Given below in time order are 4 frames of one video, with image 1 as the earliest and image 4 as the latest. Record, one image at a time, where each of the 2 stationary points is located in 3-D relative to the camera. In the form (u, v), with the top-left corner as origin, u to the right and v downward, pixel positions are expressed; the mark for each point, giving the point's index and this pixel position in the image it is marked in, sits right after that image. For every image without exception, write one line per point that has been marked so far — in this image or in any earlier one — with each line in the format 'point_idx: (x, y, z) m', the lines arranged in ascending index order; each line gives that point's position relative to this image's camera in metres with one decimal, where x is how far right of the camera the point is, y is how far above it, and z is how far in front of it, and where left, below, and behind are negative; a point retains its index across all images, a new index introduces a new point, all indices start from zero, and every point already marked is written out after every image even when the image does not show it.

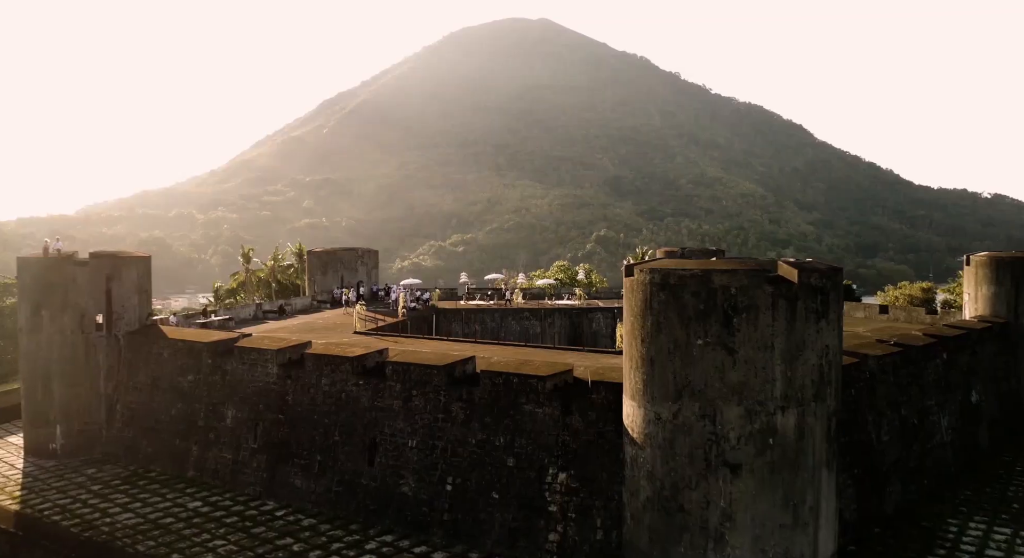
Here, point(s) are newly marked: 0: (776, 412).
0: (+5.6, -2.8, +13.0) m
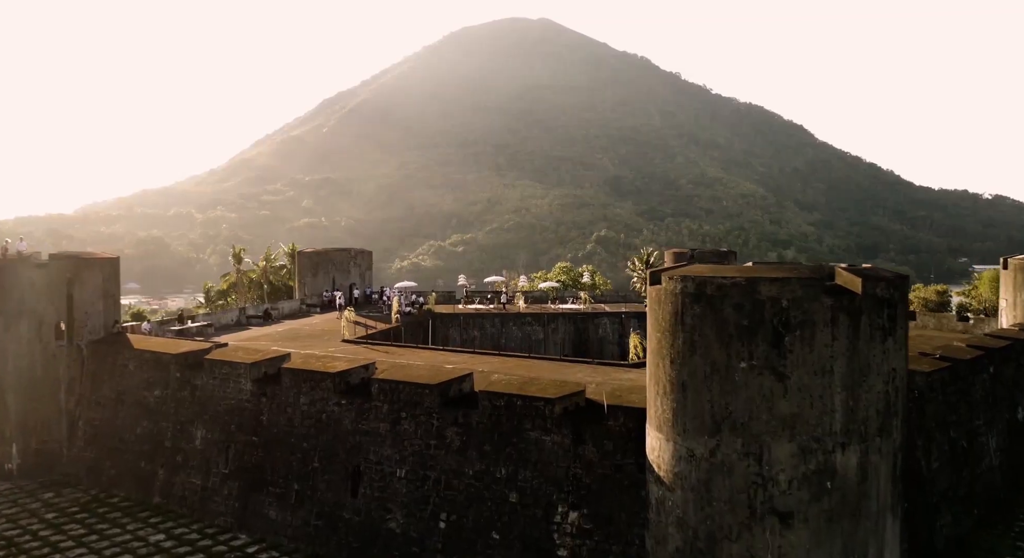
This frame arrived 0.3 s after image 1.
0: (+5.7, -3.0, +10.7) m
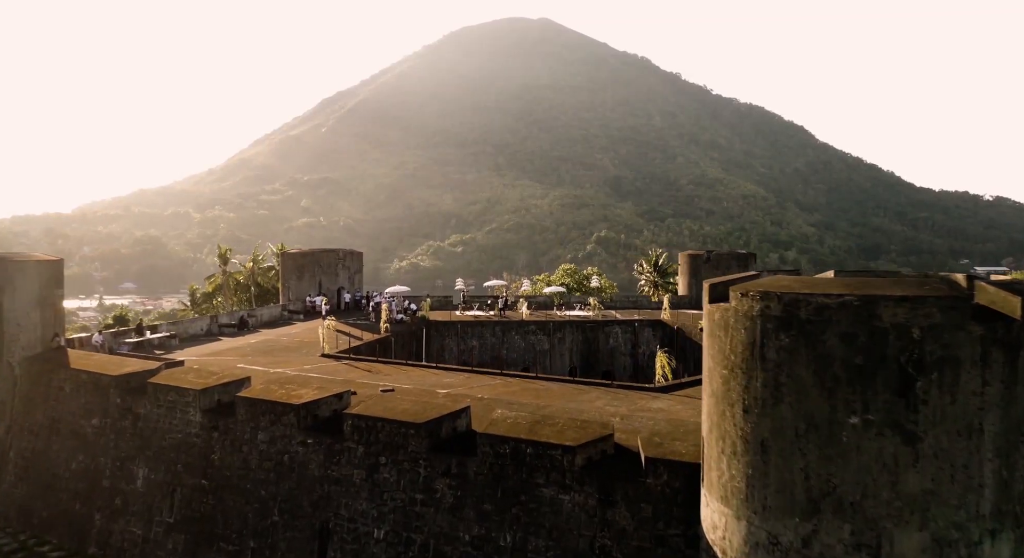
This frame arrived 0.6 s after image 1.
0: (+5.8, -3.2, +7.5) m
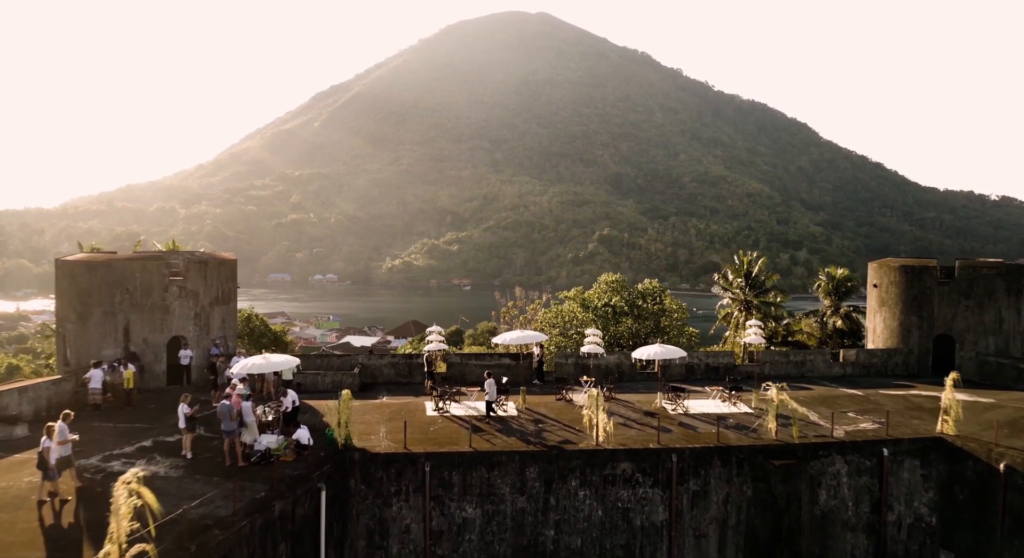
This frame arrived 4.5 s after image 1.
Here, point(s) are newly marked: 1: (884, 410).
0: (+7.1, -4.5, -12.2) m
1: (+8.9, -3.2, +14.8) m
